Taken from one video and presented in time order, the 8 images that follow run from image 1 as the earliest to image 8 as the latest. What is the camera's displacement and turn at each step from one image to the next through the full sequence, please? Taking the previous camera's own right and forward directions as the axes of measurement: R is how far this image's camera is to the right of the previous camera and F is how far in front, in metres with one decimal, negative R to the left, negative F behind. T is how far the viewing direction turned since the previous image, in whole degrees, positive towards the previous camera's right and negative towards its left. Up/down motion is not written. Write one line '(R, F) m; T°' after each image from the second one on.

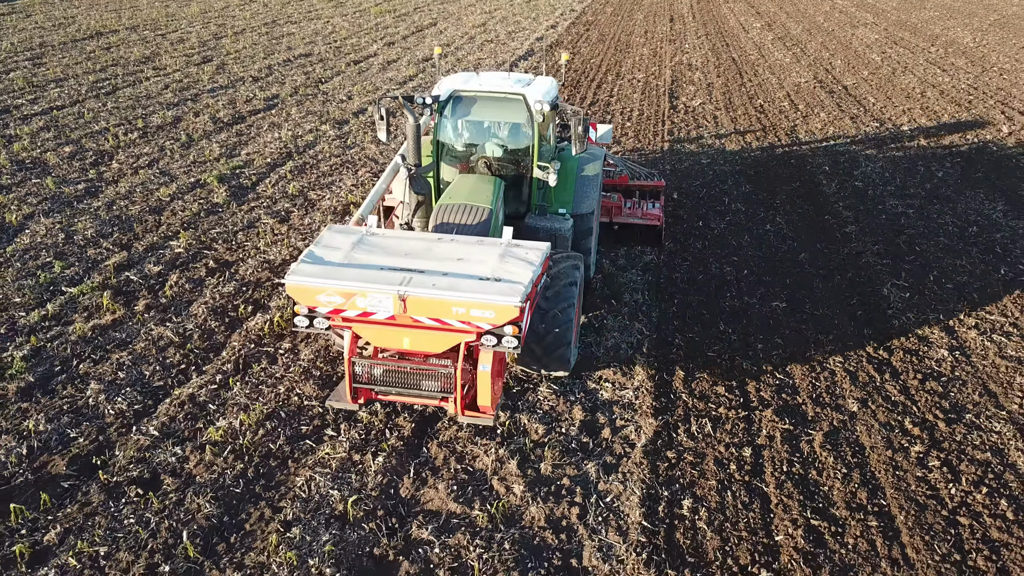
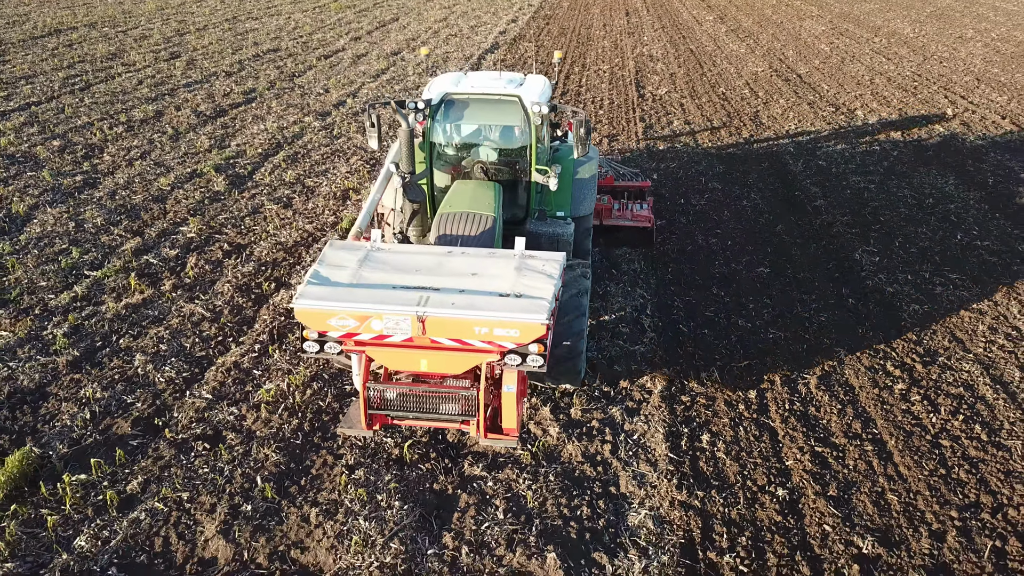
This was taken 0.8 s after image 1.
(-0.5, -0.4) m; +3°
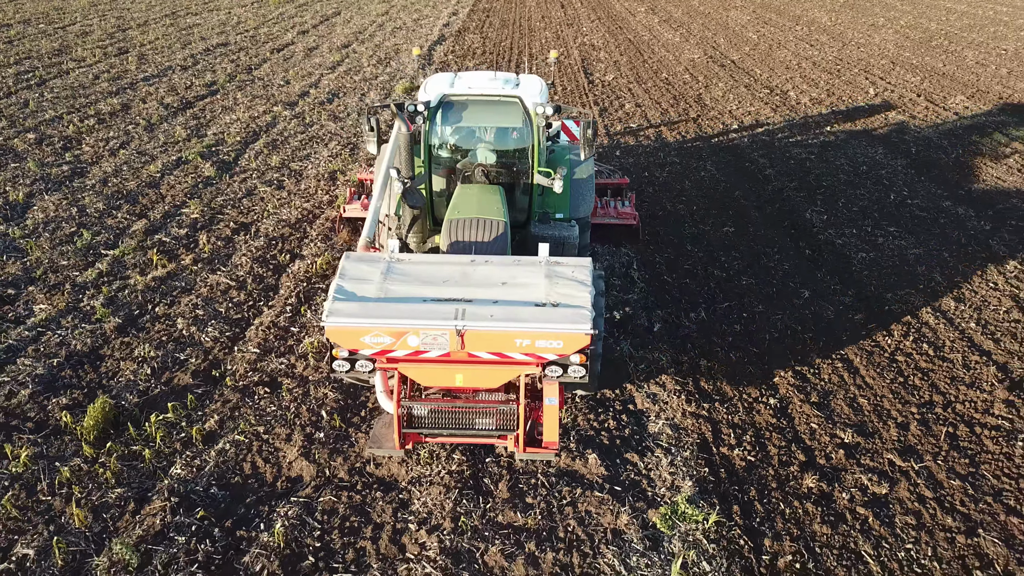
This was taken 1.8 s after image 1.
(-0.6, -0.6) m; +5°
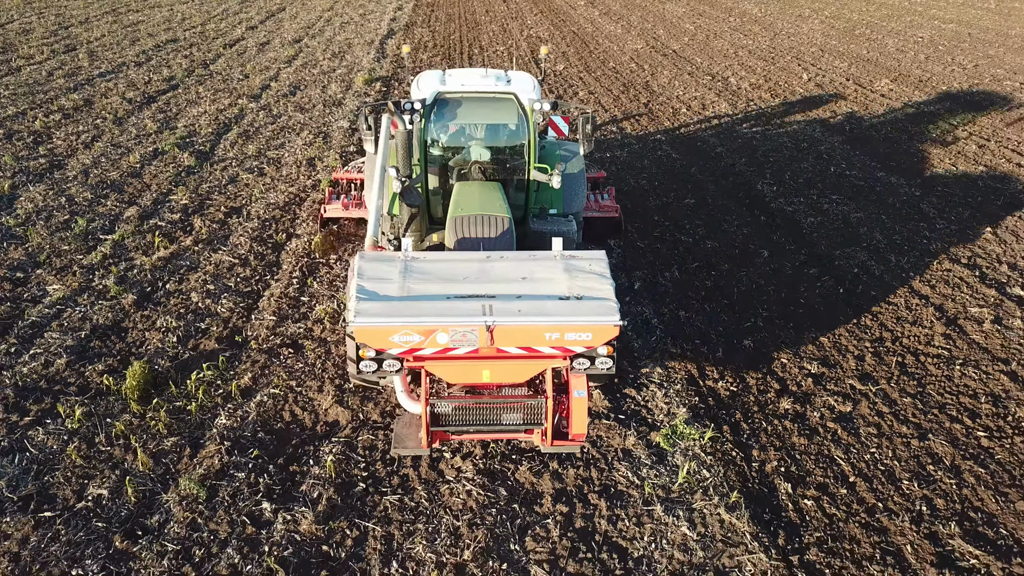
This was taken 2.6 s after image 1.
(-0.5, -0.5) m; +4°
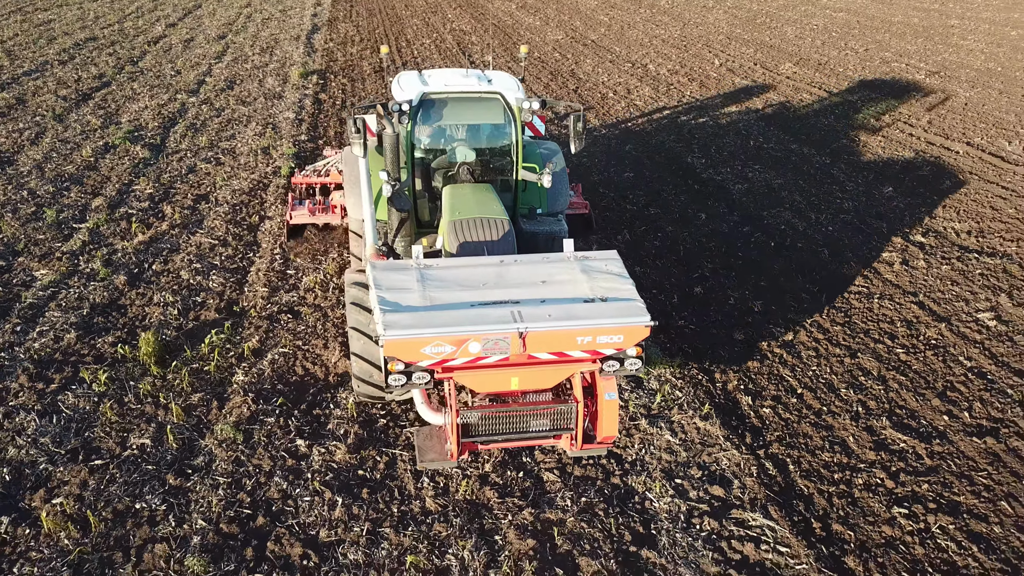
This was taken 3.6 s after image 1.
(-0.5, -0.6) m; +6°
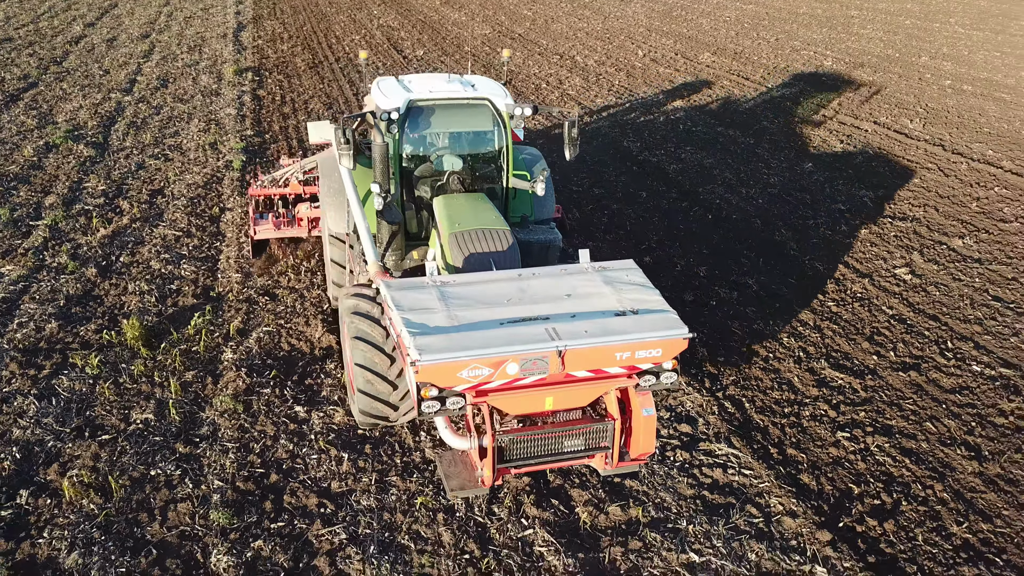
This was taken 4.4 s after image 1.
(-0.4, -0.4) m; +5°
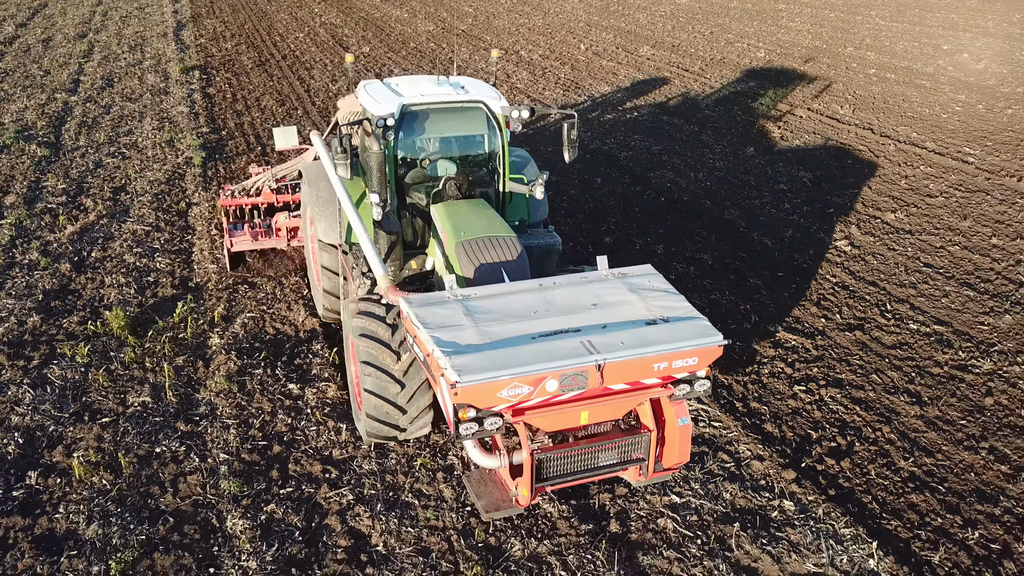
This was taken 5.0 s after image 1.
(-0.3, -0.3) m; +4°
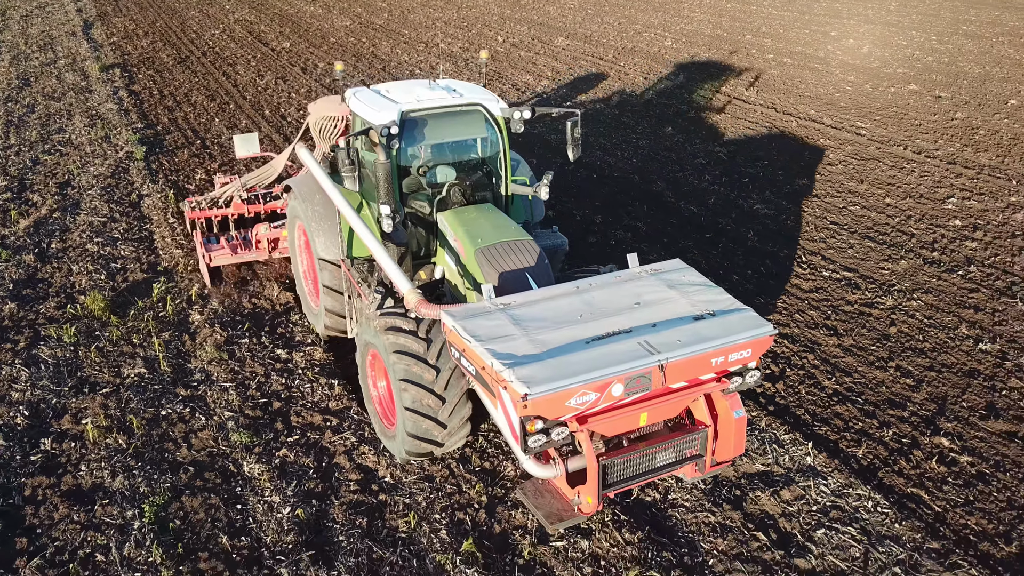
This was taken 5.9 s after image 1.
(-0.4, -0.5) m; +6°
